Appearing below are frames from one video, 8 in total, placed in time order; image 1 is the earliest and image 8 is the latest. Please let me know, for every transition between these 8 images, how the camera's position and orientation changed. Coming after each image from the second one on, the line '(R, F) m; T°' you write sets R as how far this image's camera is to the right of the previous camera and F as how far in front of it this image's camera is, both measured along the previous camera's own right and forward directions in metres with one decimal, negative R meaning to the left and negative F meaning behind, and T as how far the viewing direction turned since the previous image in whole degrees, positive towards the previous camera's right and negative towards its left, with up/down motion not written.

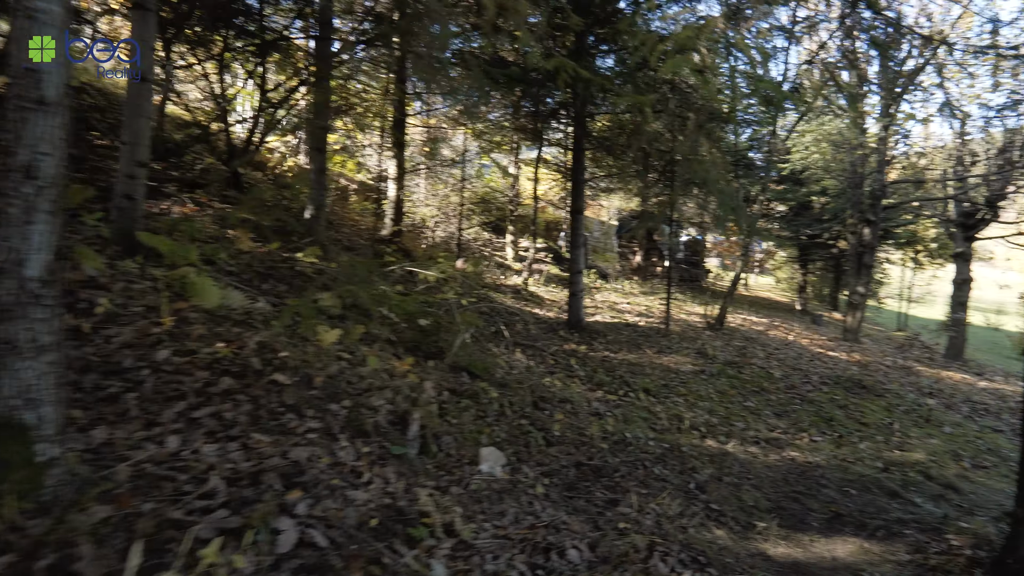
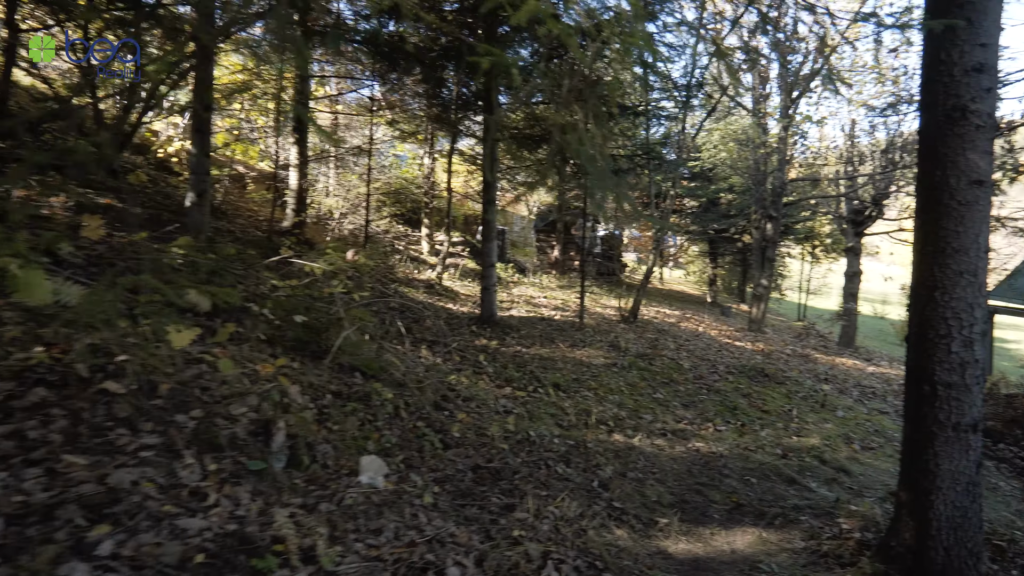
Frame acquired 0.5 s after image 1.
(+0.2, +0.2) m; +7°
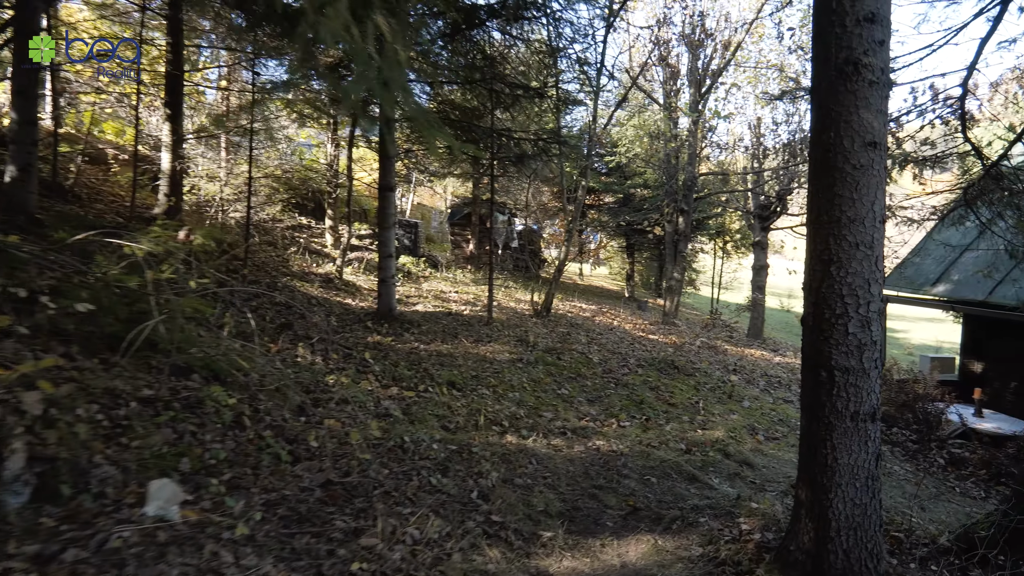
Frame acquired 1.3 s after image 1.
(+0.3, +0.5) m; +7°
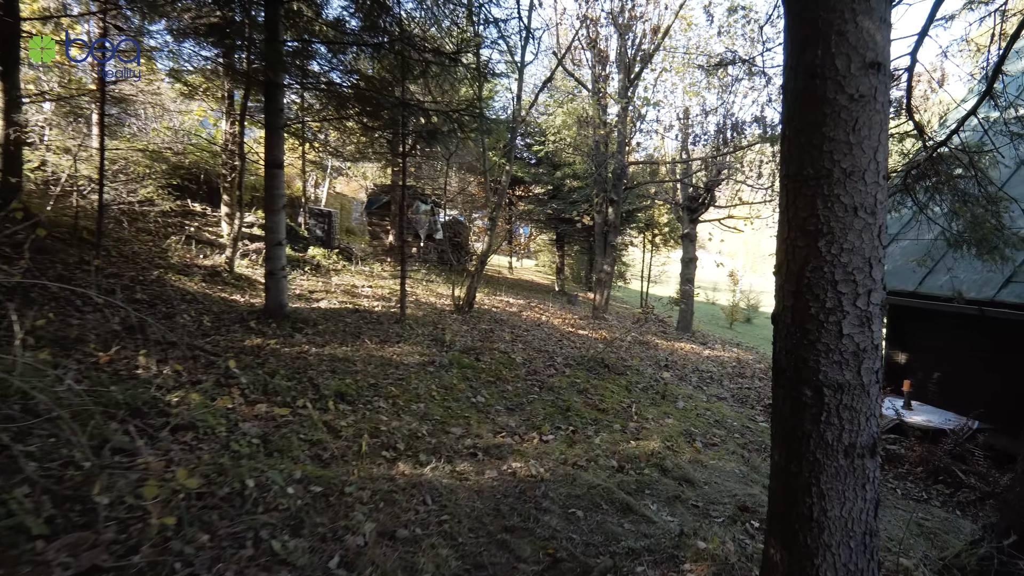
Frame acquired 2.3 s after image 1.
(+0.2, +0.8) m; +7°
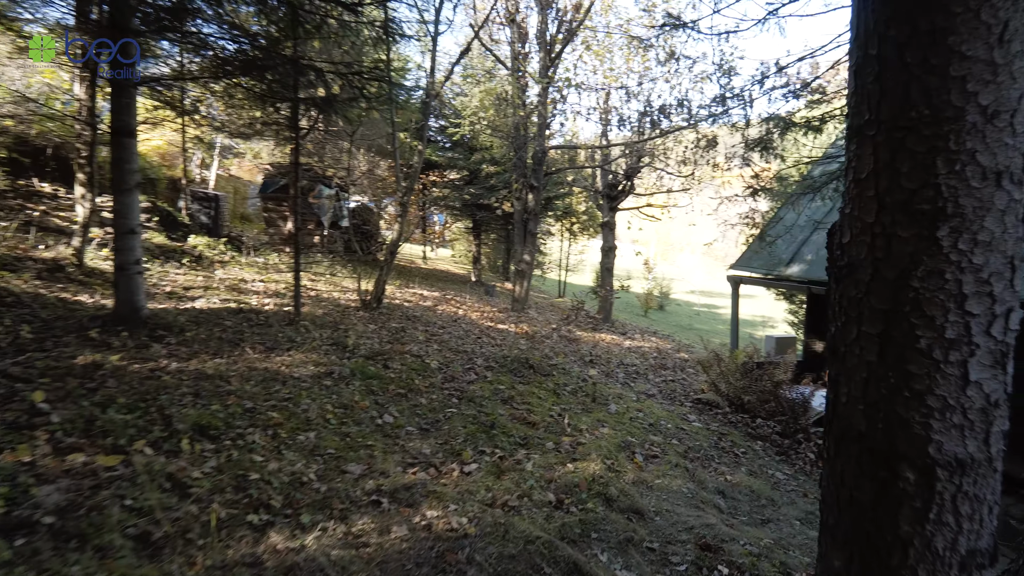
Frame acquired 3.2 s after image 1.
(0.0, +0.8) m; +8°
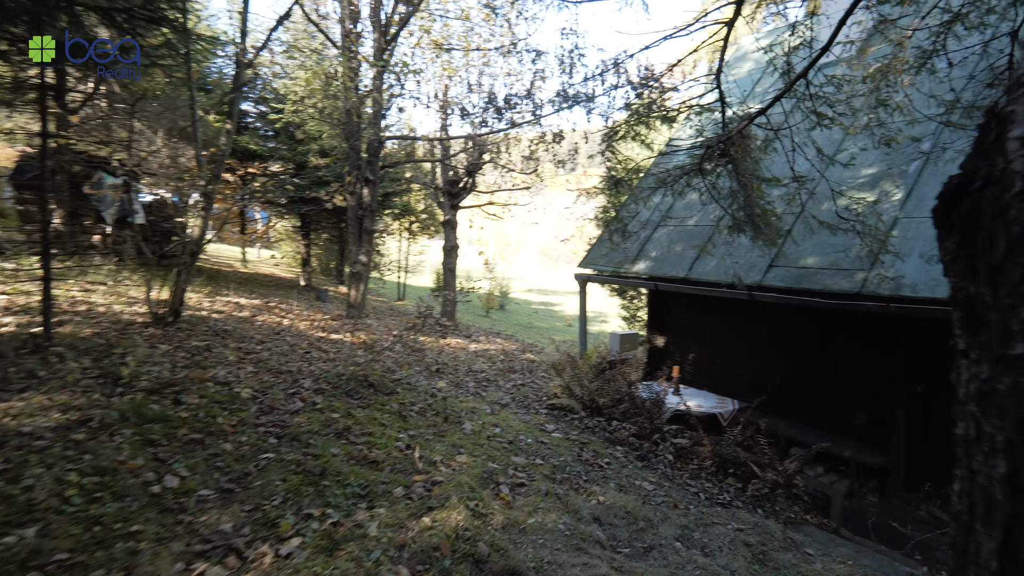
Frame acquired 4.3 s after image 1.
(0.0, +0.8) m; +16°
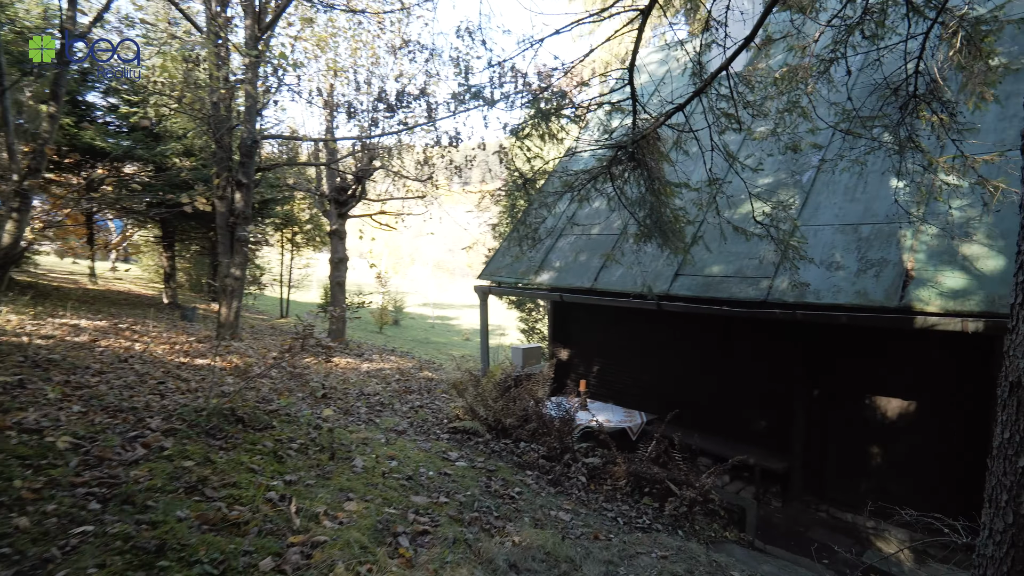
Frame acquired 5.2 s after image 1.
(0.0, +0.6) m; +10°
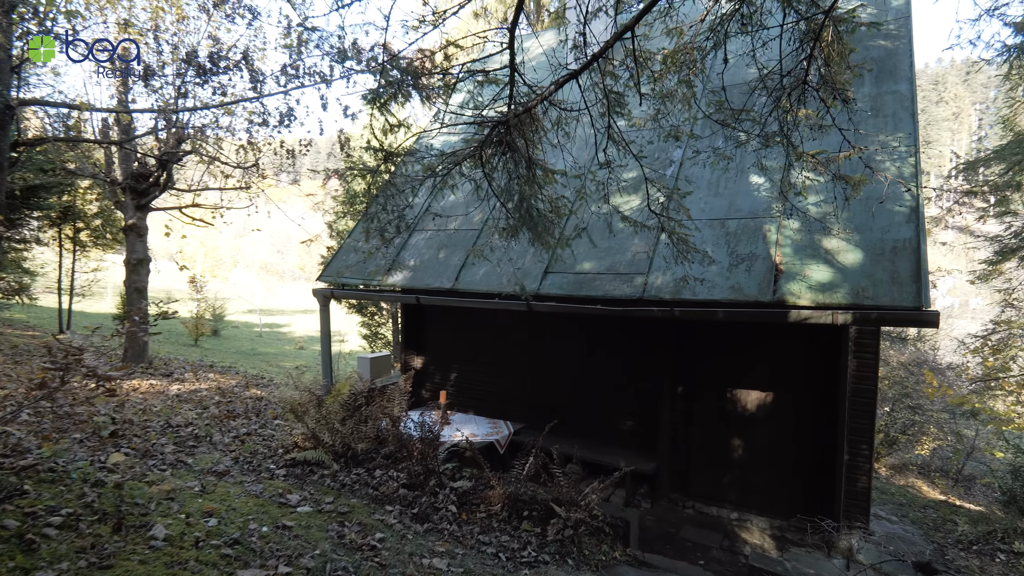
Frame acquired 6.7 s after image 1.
(-0.1, +0.8) m; +16°
